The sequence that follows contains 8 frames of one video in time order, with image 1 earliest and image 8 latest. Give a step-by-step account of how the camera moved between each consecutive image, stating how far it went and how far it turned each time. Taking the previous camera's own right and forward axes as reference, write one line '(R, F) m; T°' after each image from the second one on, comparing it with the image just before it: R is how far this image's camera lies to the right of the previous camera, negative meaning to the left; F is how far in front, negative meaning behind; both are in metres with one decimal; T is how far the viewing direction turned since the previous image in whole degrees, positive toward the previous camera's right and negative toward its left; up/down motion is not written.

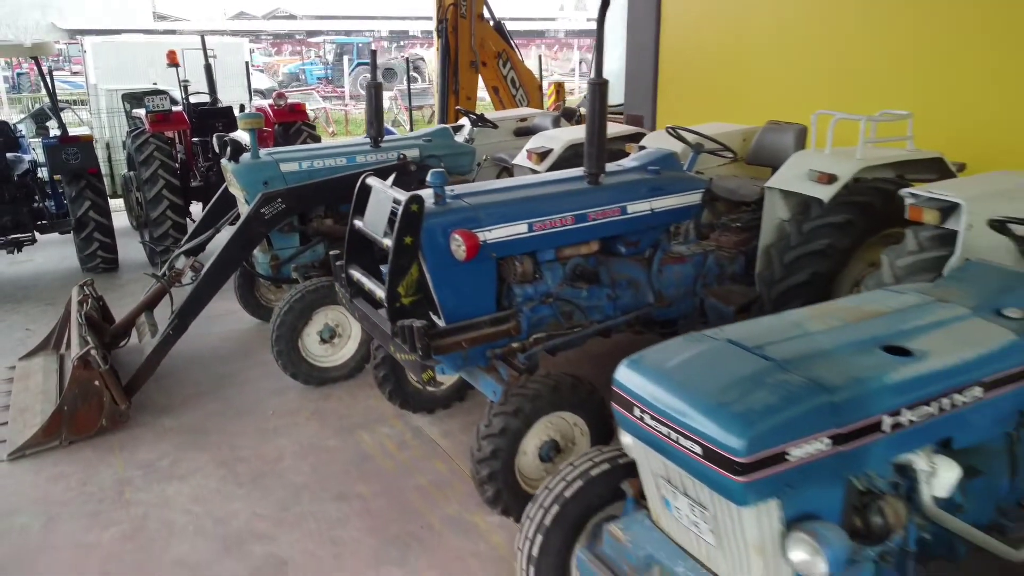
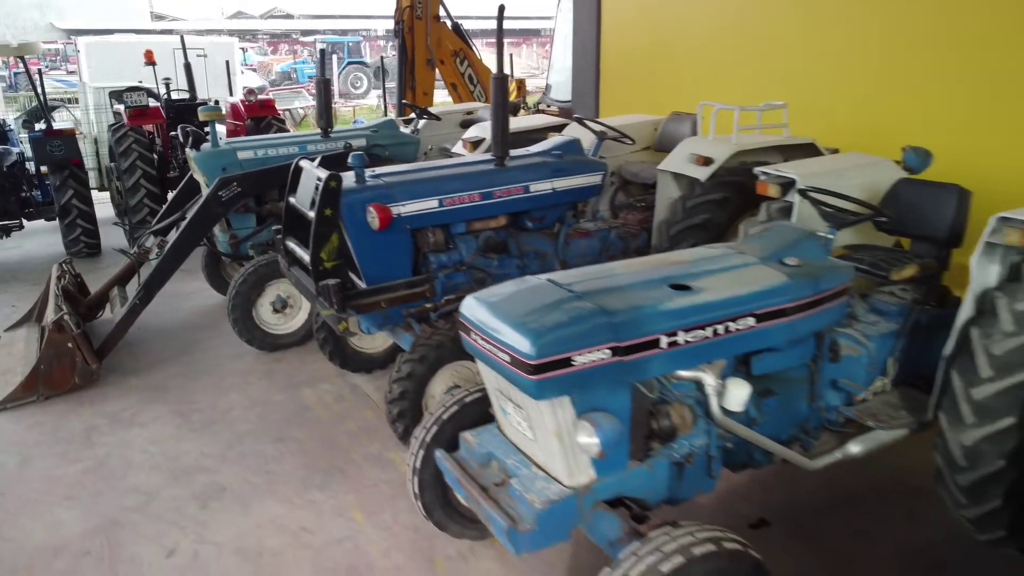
(+0.3, -0.3) m; 0°
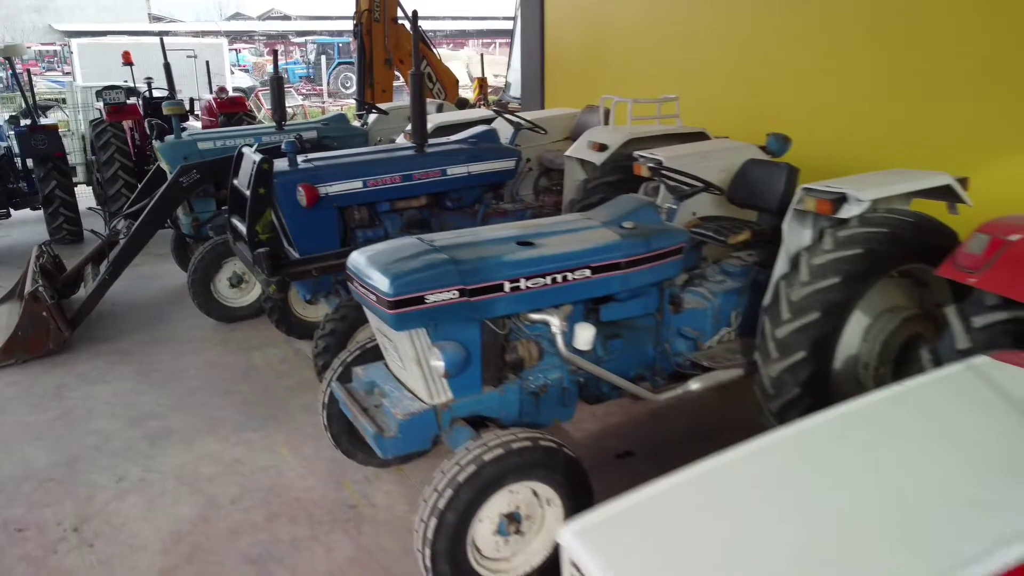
(+0.3, -0.4) m; 0°
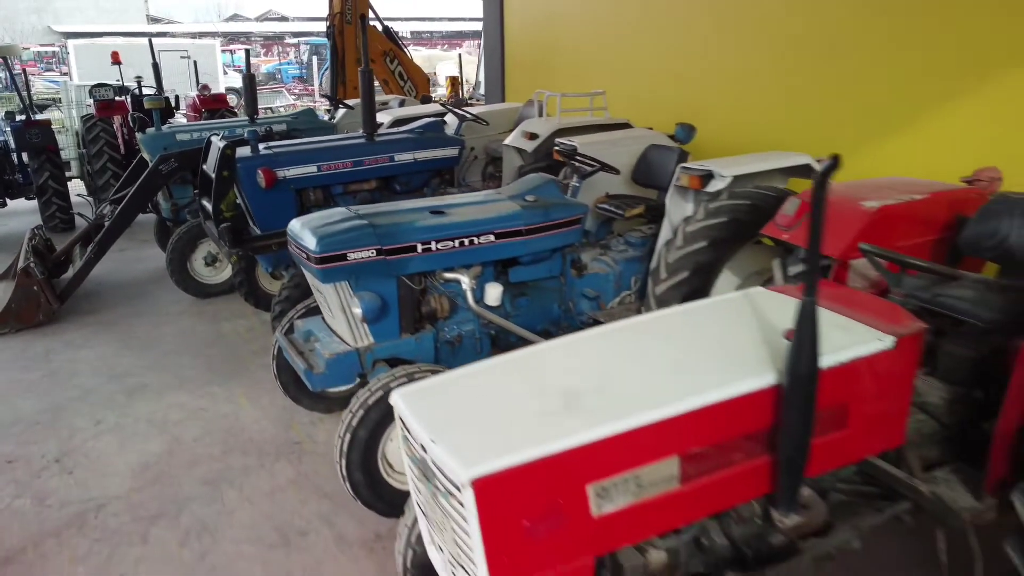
(+0.2, -0.4) m; 0°
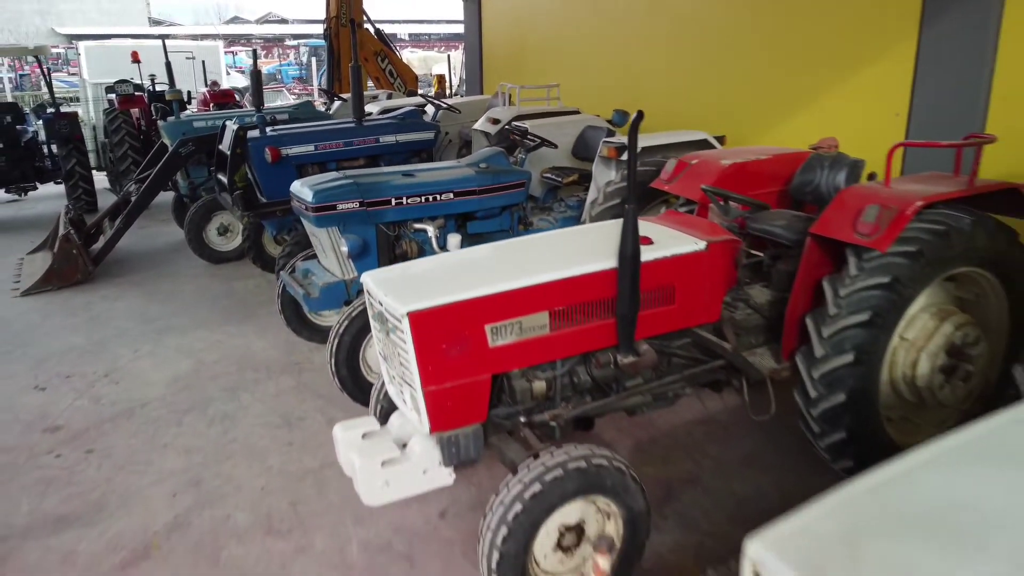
(+0.2, -0.6) m; 0°
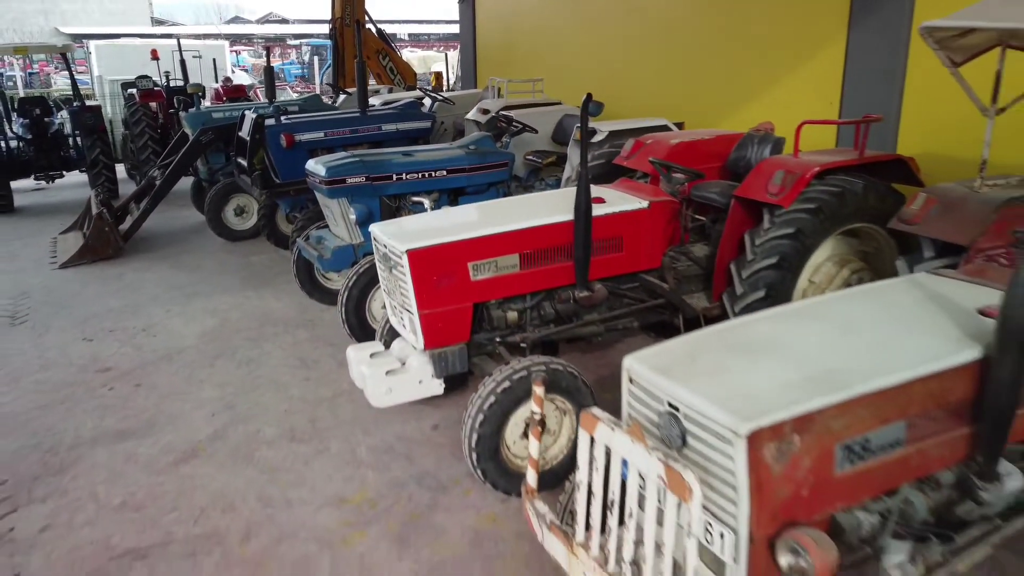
(+0.1, -0.5) m; 0°
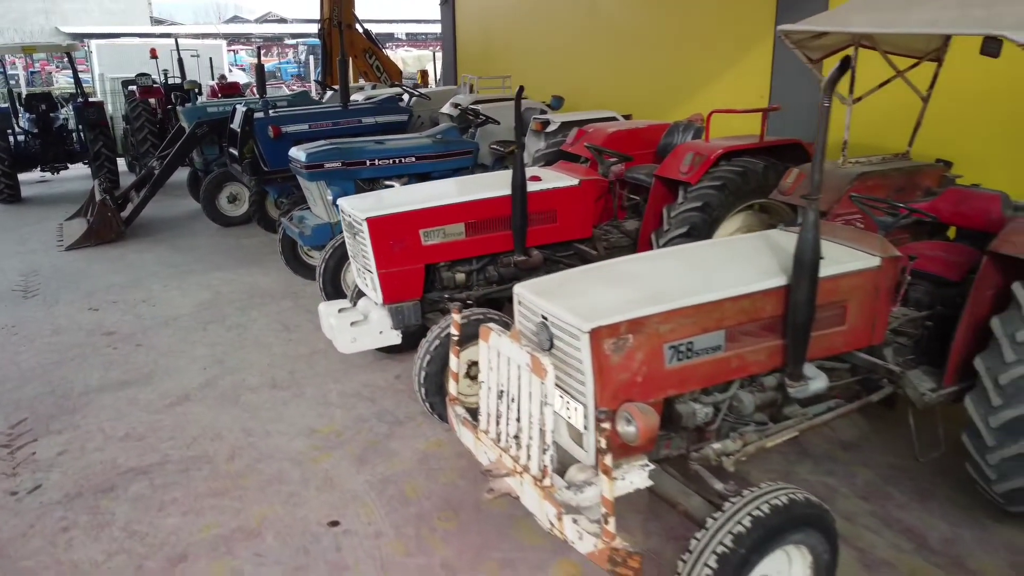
(+0.2, -0.4) m; 0°
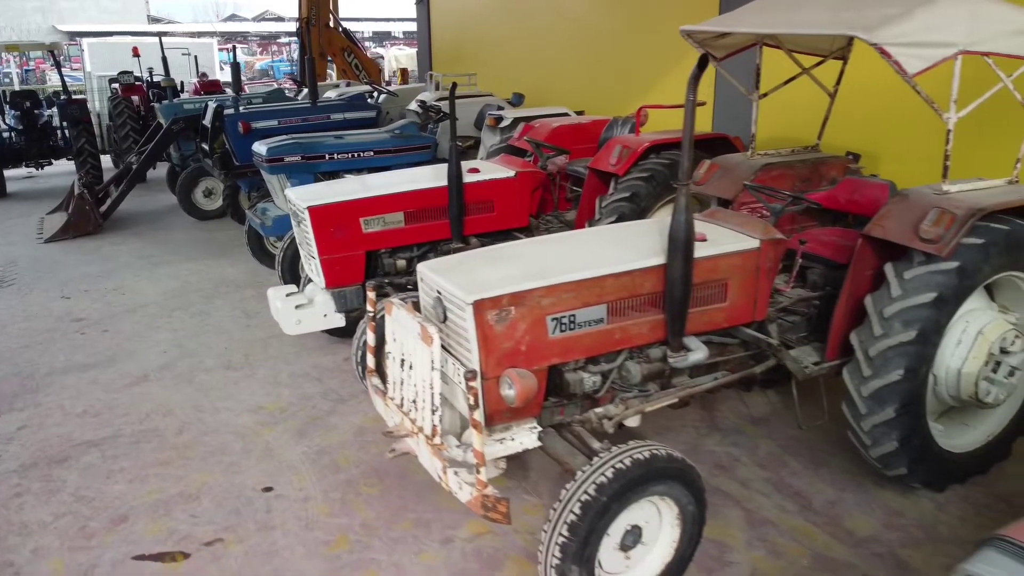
(+0.2, -0.2) m; 0°
